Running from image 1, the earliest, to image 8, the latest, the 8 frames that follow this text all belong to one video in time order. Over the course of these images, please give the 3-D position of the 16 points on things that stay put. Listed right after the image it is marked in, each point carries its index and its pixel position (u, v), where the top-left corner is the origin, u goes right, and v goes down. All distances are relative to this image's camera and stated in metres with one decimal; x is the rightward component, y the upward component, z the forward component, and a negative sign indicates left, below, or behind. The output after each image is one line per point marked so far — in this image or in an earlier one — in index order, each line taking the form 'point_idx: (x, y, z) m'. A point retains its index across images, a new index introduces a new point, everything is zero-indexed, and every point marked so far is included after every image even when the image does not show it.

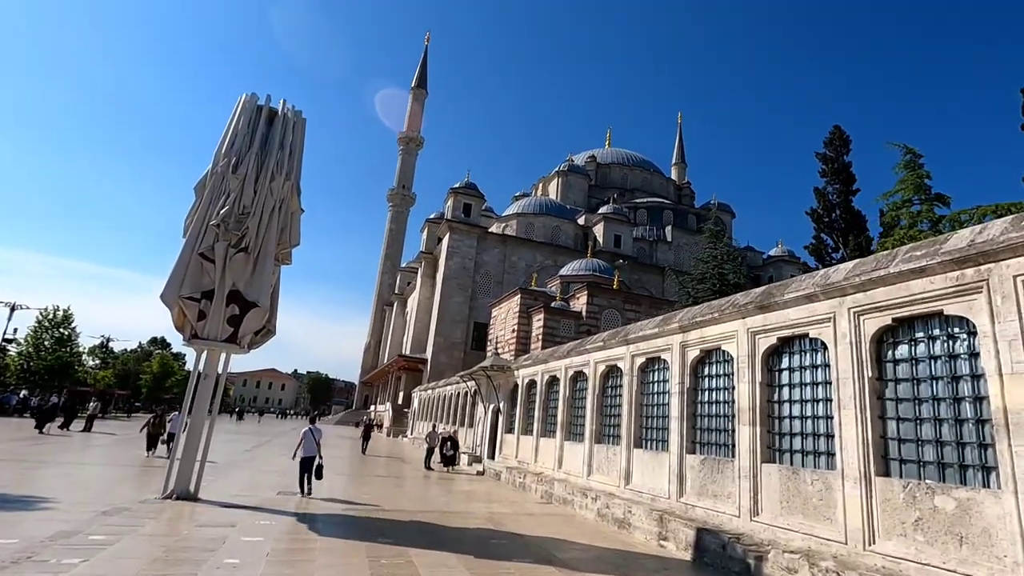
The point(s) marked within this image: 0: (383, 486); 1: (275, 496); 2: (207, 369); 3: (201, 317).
0: (-2.5, -3.9, +10.5) m
1: (-3.6, -3.2, +8.2) m
2: (-4.4, -1.2, +7.7) m
3: (-4.4, -0.4, +7.6) m
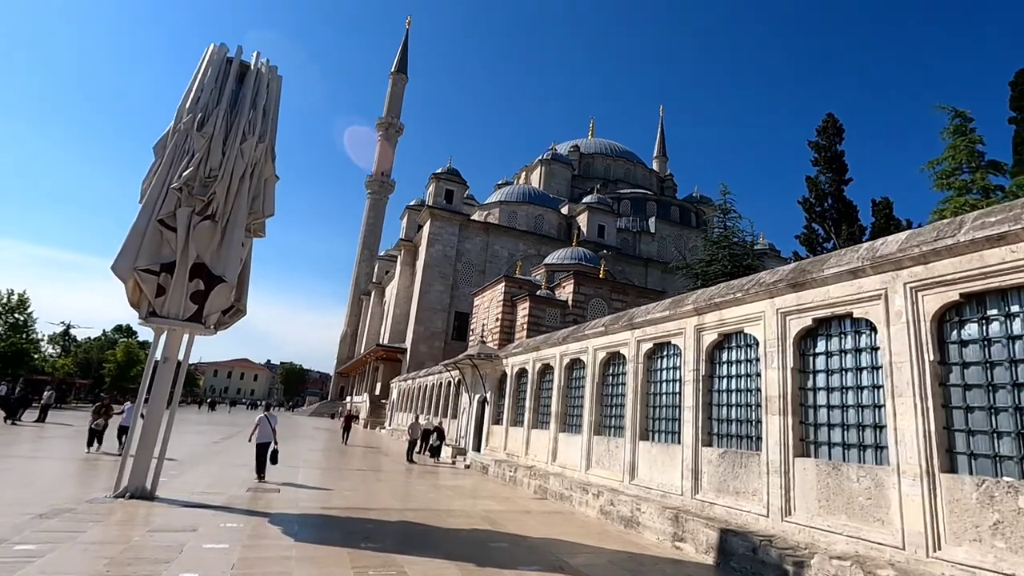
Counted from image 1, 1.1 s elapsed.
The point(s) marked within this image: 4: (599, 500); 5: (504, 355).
0: (-2.7, -3.5, +9.8) m
1: (-3.6, -2.8, +7.4) m
2: (-4.4, -0.8, +6.8) m
3: (-4.4, -0.1, +6.7) m
4: (+1.2, -3.0, +7.5) m
5: (-0.2, -1.6, +13.1) m
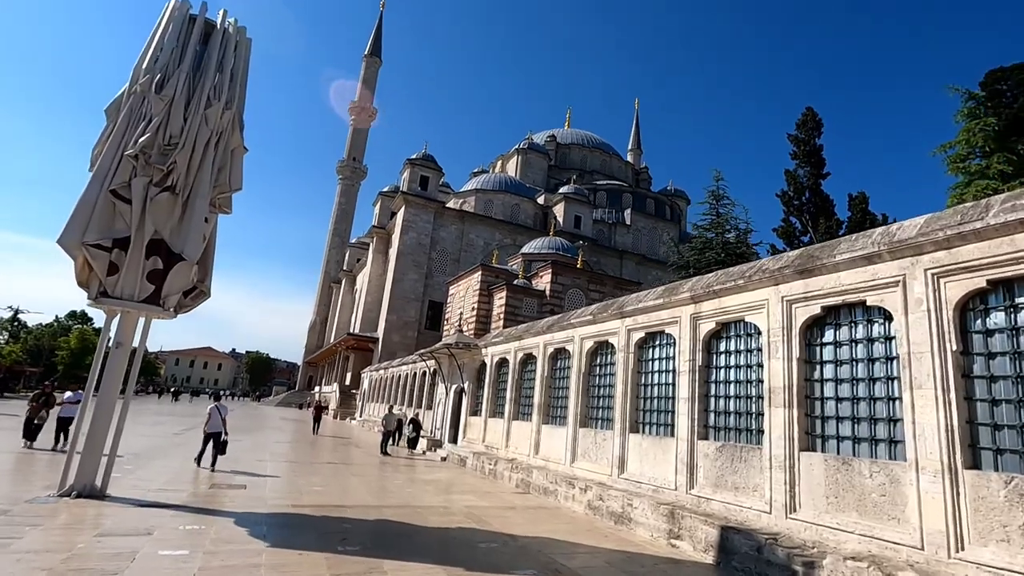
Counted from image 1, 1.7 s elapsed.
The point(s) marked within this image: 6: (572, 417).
0: (-3.0, -3.2, +9.3) m
1: (-3.8, -2.6, +6.8) m
2: (-4.5, -0.6, +6.2) m
3: (-4.5, +0.2, +6.1) m
4: (+1.0, -2.8, +7.3) m
5: (-0.7, -1.3, +12.7) m
6: (+1.0, -2.1, +8.6) m
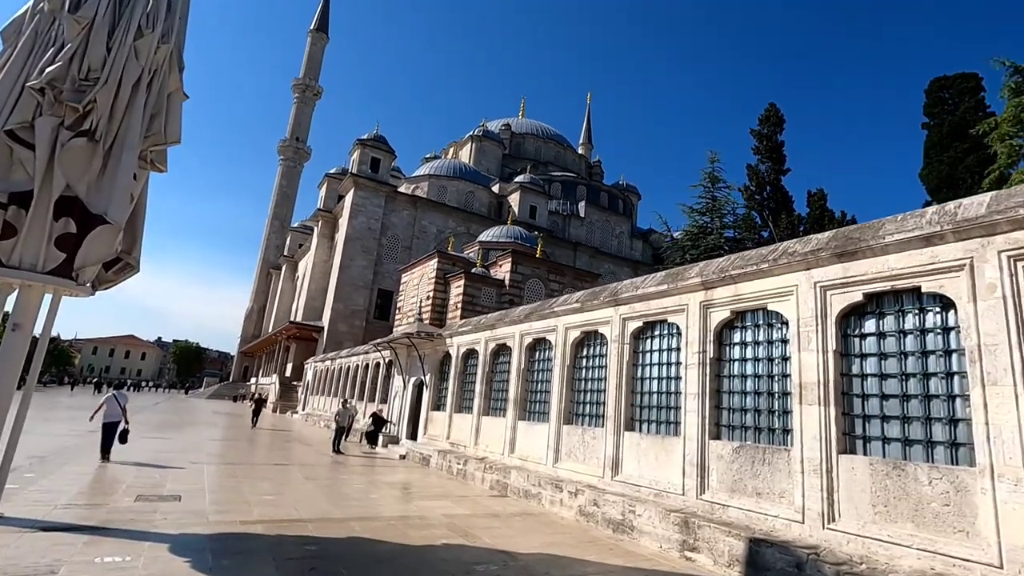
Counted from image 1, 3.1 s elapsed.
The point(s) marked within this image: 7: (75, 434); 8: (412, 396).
0: (-3.4, -2.9, +8.2) m
1: (-4.0, -2.3, +5.7) m
2: (-4.6, -0.3, +5.0) m
3: (-4.5, +0.5, +4.8) m
4: (+0.8, -2.6, +6.6) m
5: (-1.4, -1.0, +11.8) m
6: (+0.6, -1.8, +7.9) m
7: (-10.0, -3.3, +12.3) m
8: (-2.5, -2.7, +13.3) m
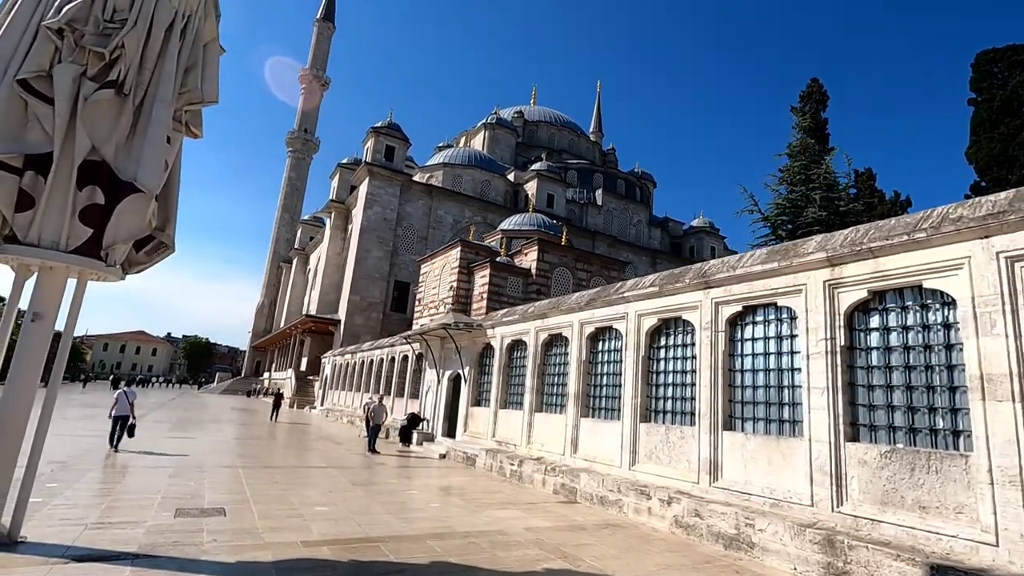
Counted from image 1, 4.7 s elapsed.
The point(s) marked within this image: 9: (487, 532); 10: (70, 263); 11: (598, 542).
0: (-2.5, -2.7, +7.4) m
1: (-3.1, -2.1, +4.9) m
2: (-3.7, -0.1, +4.2) m
3: (-3.7, +0.6, +4.0) m
4: (+1.7, -2.4, +5.8) m
5: (-0.4, -0.7, +11.0) m
6: (+1.6, -1.6, +7.1) m
7: (-9.0, -3.2, +11.6) m
8: (-1.5, -2.4, +12.5) m
9: (-0.2, -2.4, +5.2) m
10: (-3.4, +0.2, +4.1) m
11: (+0.8, -2.4, +5.1) m
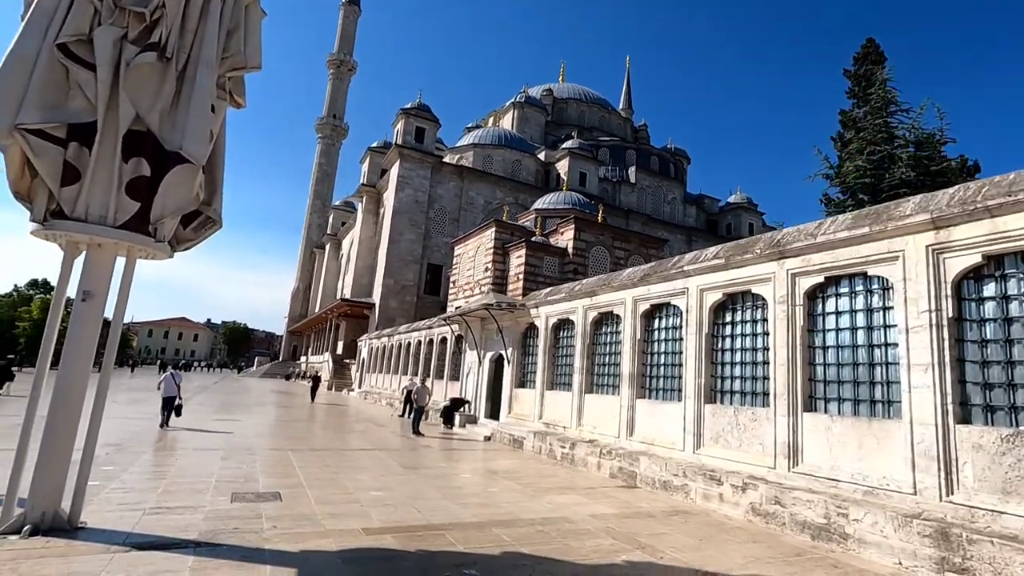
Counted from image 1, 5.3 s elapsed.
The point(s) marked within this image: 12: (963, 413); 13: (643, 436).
0: (-1.8, -2.4, +7.3) m
1: (-2.5, -1.9, +4.7) m
2: (-3.2, 0.0, +4.0) m
3: (-3.1, +0.8, +3.8) m
4: (+2.3, -2.1, +5.4) m
5: (+0.4, -0.3, +10.7) m
6: (+2.2, -1.3, +6.7) m
7: (-8.1, -2.8, +11.8) m
8: (-0.5, -1.9, +12.3) m
9: (+0.4, -2.1, +4.9) m
10: (-2.8, +0.4, +3.9) m
11: (+1.4, -2.2, +4.8) m
12: (+3.6, -1.0, +4.3) m
13: (+1.8, -2.0, +7.4) m
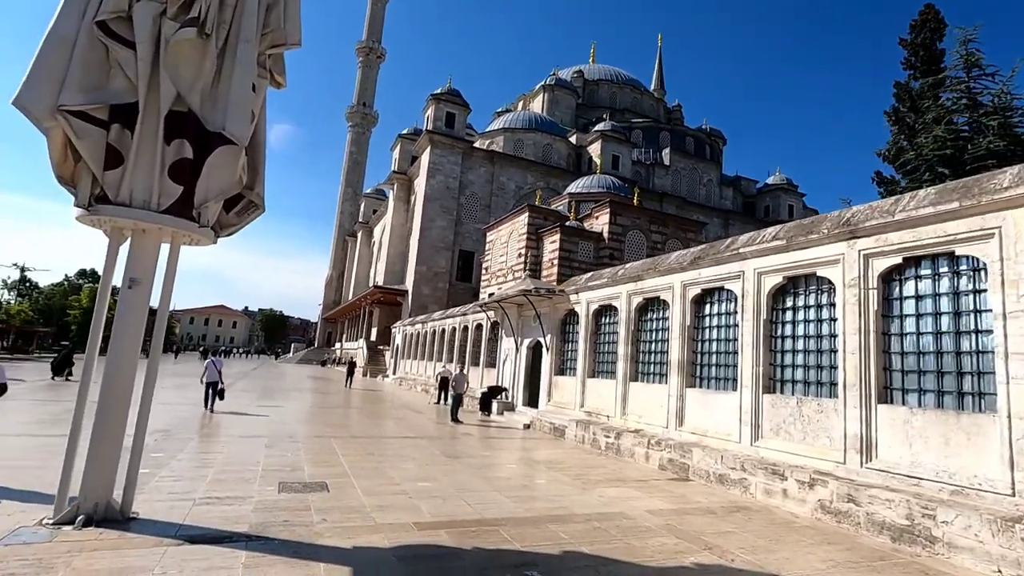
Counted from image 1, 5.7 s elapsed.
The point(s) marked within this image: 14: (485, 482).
0: (-1.2, -2.2, +7.2) m
1: (-2.0, -1.8, +4.7) m
2: (-2.7, +0.1, +3.9) m
3: (-2.8, +0.9, +3.7) m
4: (+2.8, -1.9, +5.1) m
5: (+1.2, 0.0, +10.4) m
6: (+2.8, -1.1, +6.3) m
7: (-7.2, -2.6, +12.0) m
8: (+0.4, -1.6, +12.1) m
9: (+0.8, -2.0, +4.7) m
10: (-2.4, +0.5, +3.8) m
11: (+1.9, -2.0, +4.5) m
12: (+4.0, -0.8, +3.8) m
13: (+2.4, -1.8, +7.1) m
14: (-0.3, -2.1, +5.8) m
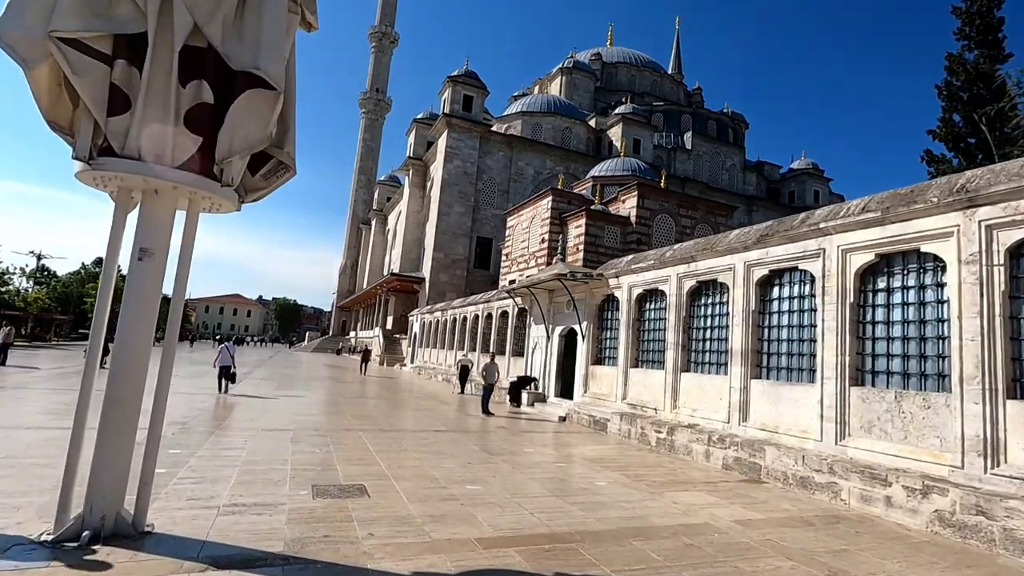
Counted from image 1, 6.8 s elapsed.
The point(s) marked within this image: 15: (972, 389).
0: (-0.6, -2.0, +6.6) m
1: (-1.5, -1.6, +4.1) m
2: (-2.2, +0.3, +3.3) m
3: (-2.2, +1.0, +3.1) m
4: (+3.4, -1.7, +4.4) m
5: (+1.8, +0.3, +9.7) m
6: (+3.4, -0.9, +5.6) m
7: (-6.5, -2.2, +11.5) m
8: (+1.0, -1.3, +11.4) m
9: (+1.4, -1.8, +4.0) m
10: (-1.9, +0.6, +3.1) m
11: (+2.4, -1.8, +3.8) m
12: (+4.5, -0.7, +3.1) m
13: (+3.0, -1.6, +6.4) m
14: (+0.2, -1.9, +5.2) m
15: (+3.8, -0.8, +4.4) m
